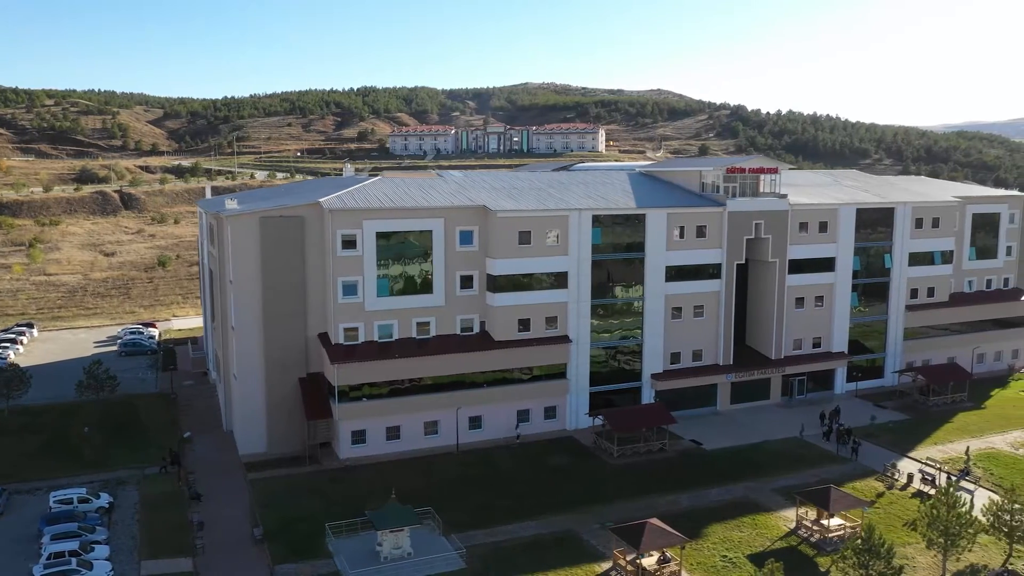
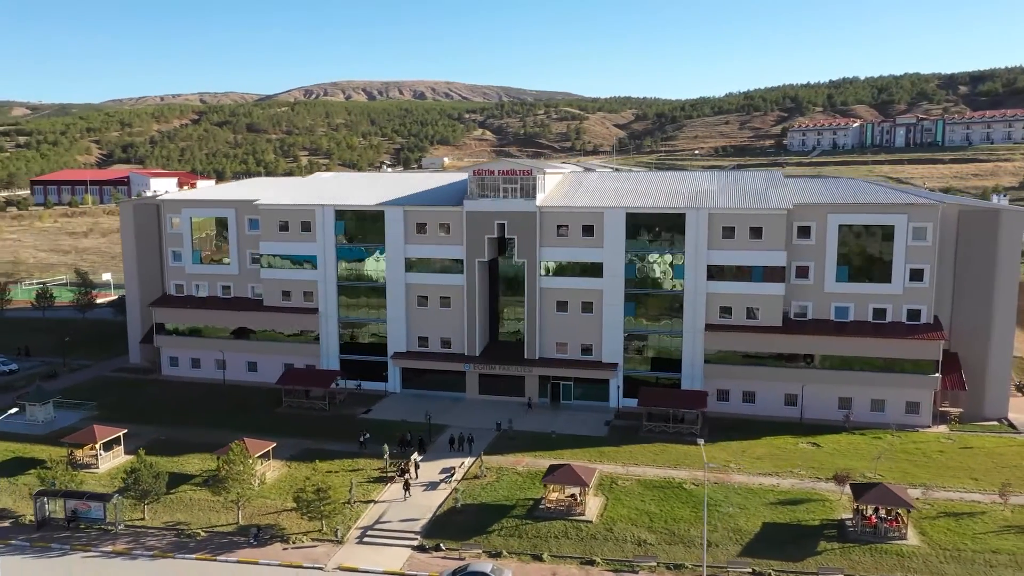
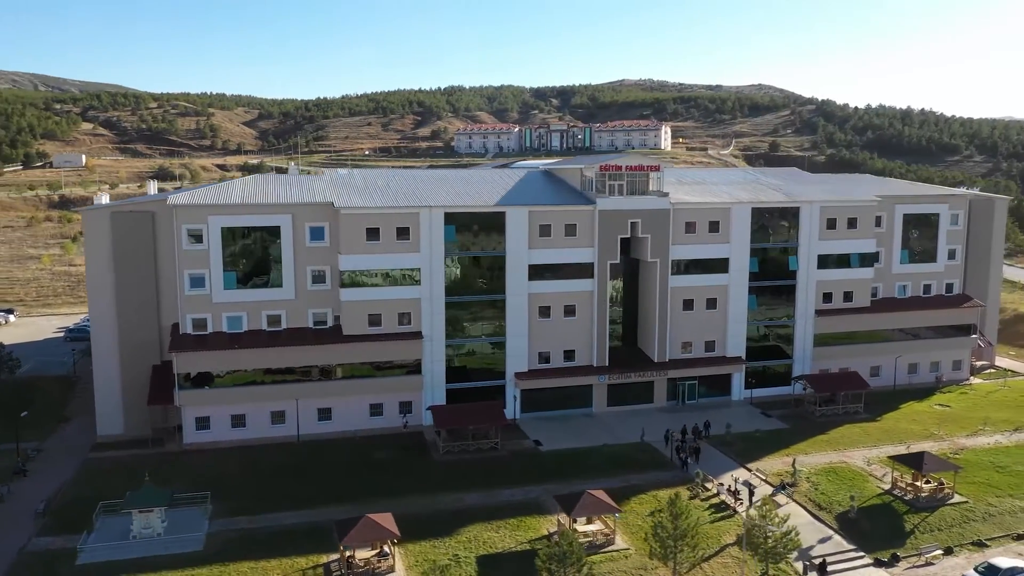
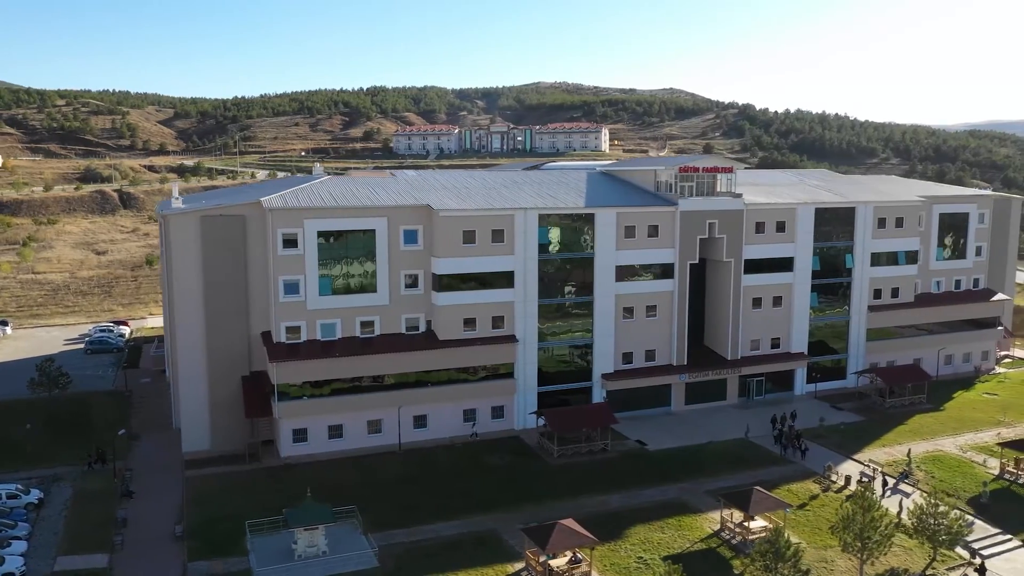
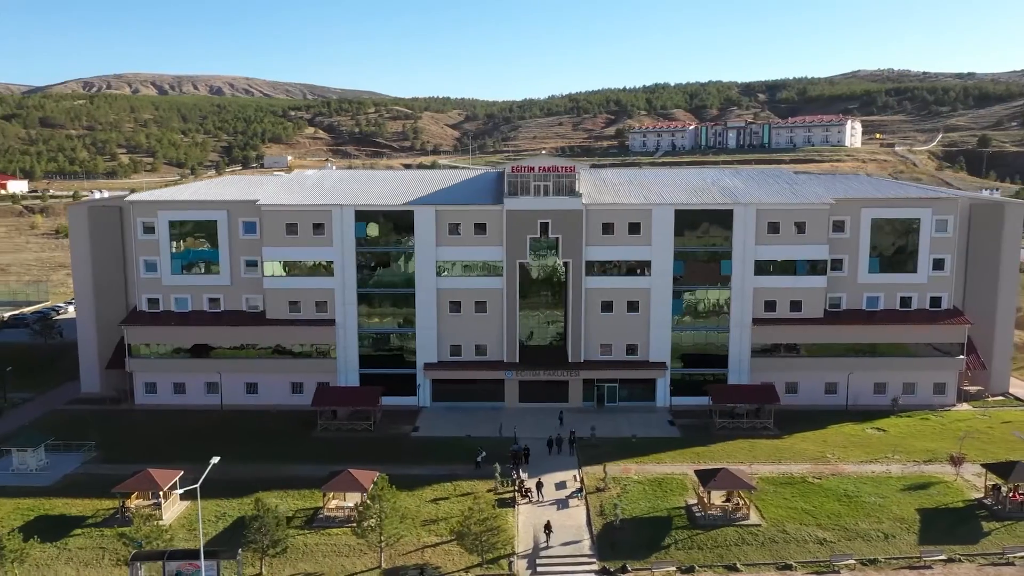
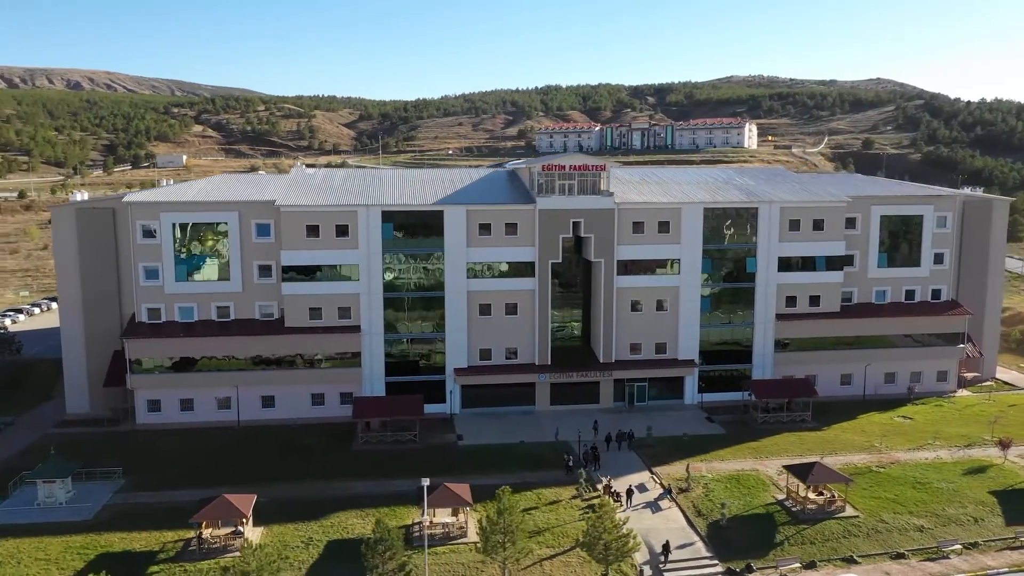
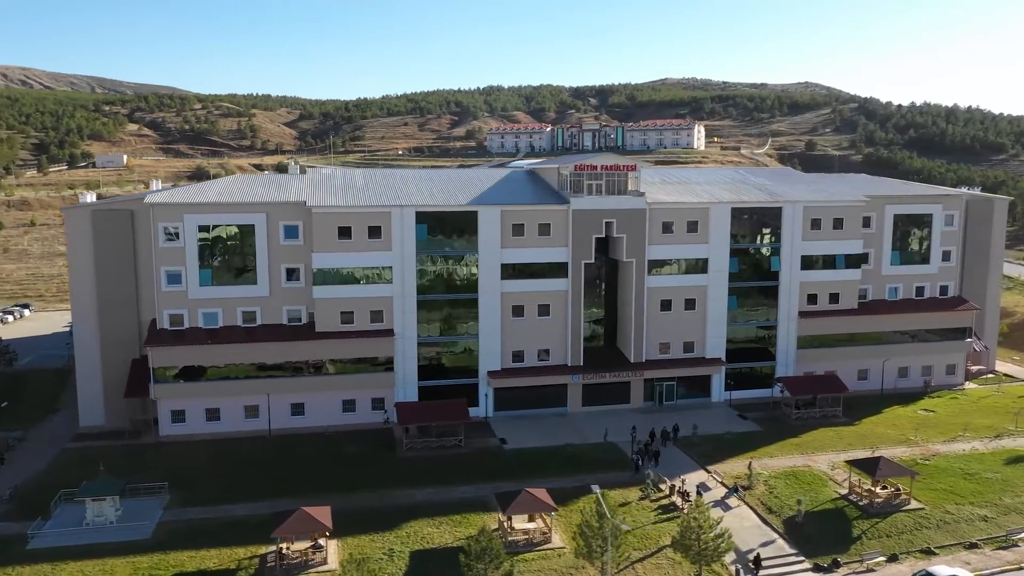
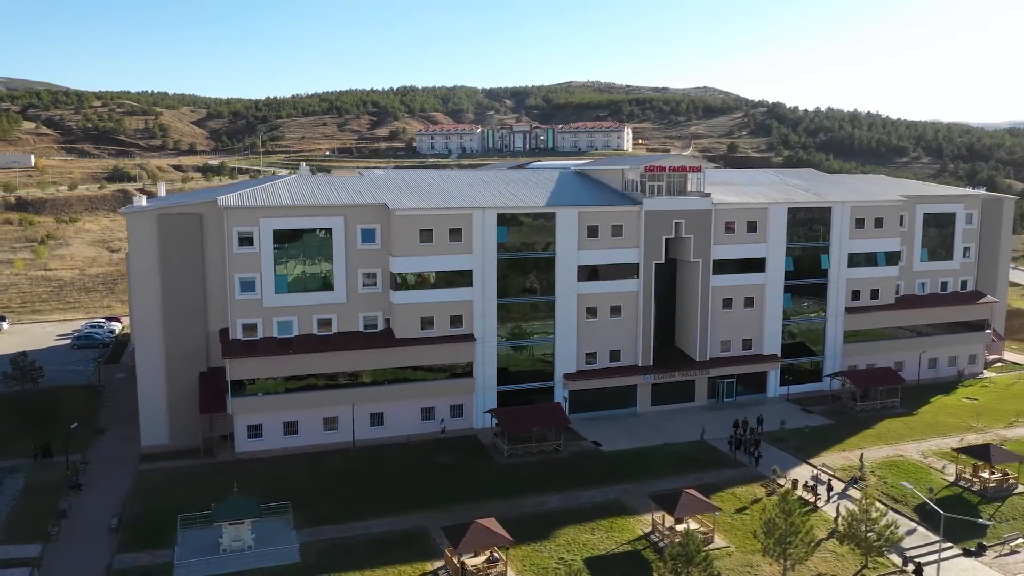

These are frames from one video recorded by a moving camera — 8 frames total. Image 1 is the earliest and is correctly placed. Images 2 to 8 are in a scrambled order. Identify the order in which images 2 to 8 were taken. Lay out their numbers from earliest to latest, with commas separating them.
4, 8, 3, 7, 6, 5, 2
